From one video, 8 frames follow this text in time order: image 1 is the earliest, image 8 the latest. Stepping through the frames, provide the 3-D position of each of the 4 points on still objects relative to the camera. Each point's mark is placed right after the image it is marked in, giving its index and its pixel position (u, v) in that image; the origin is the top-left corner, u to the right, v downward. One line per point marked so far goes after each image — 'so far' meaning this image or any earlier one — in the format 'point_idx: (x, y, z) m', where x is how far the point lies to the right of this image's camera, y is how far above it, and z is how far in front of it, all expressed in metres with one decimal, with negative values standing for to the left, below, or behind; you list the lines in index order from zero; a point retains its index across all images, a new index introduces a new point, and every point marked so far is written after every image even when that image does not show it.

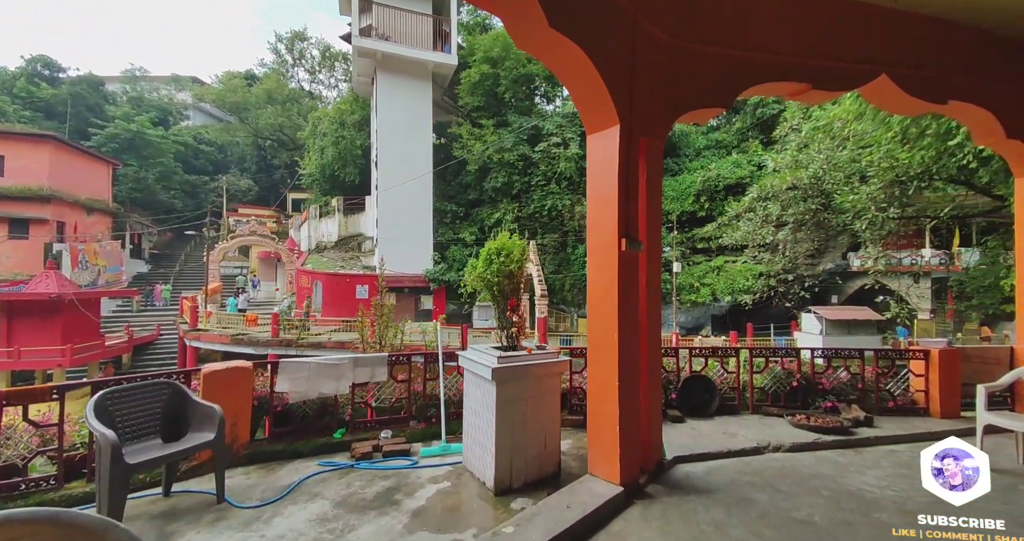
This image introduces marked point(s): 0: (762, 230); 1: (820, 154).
0: (+4.4, +0.7, +8.9) m
1: (+4.7, +1.8, +7.8) m
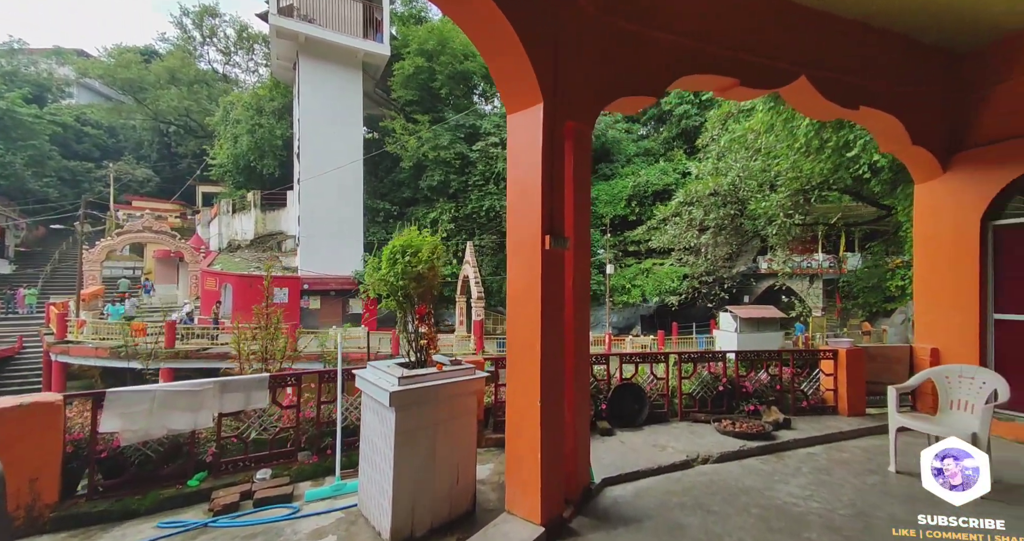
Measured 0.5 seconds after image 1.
0: (+3.3, +0.6, +9.2) m
1: (+3.6, +1.7, +8.1) m
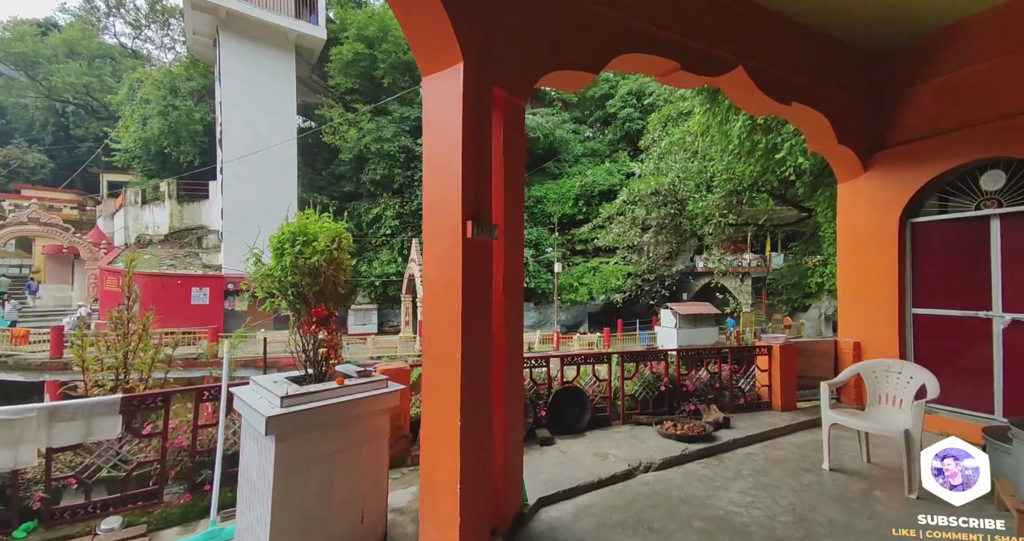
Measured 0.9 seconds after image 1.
0: (+2.3, +0.6, +9.2) m
1: (+2.7, +1.8, +8.2) m
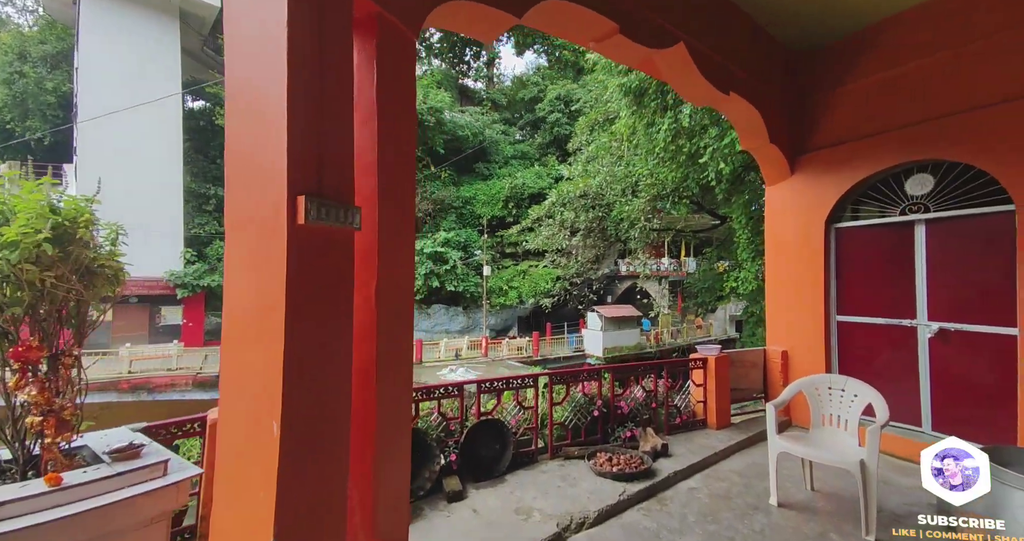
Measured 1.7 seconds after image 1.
0: (+0.9, +0.6, +9.0) m
1: (+1.5, +1.7, +8.1) m
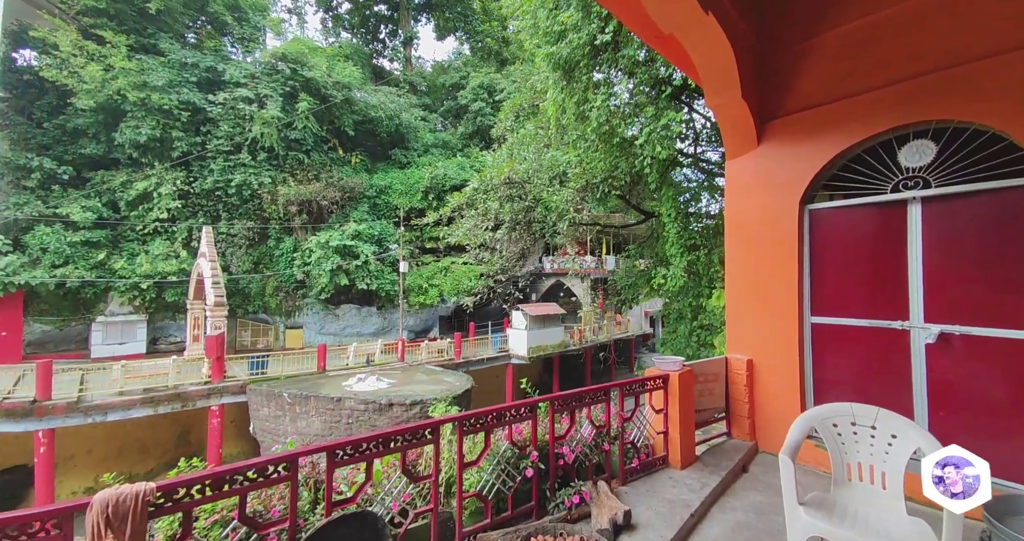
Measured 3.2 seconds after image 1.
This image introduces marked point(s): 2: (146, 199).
0: (-0.5, +0.6, +8.2) m
1: (+0.3, +1.8, +7.3) m
2: (-8.9, +1.8, +11.8) m
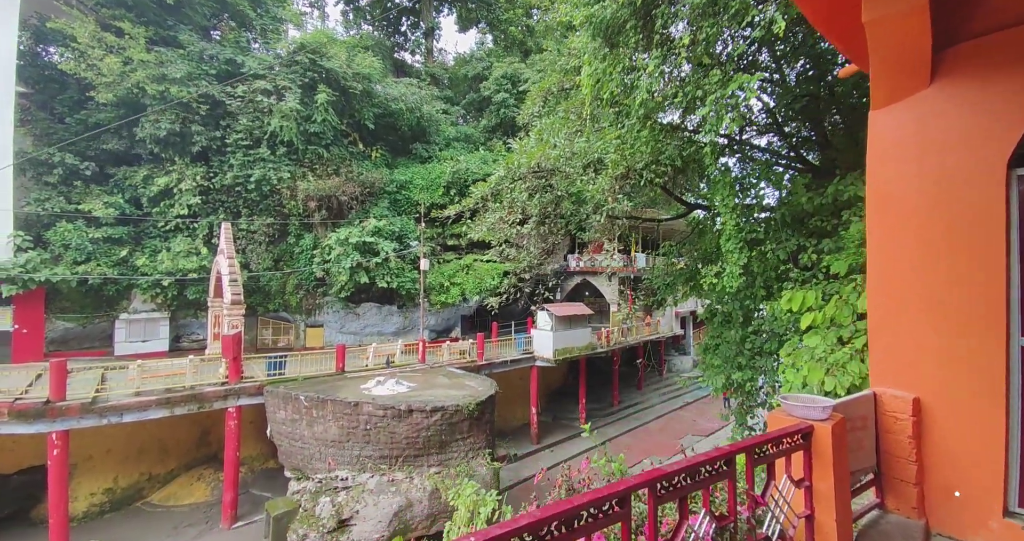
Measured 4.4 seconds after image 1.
0: (0.0, +0.7, +7.6) m
1: (+0.7, +1.8, +6.7) m
2: (-8.3, +1.8, +11.6) m
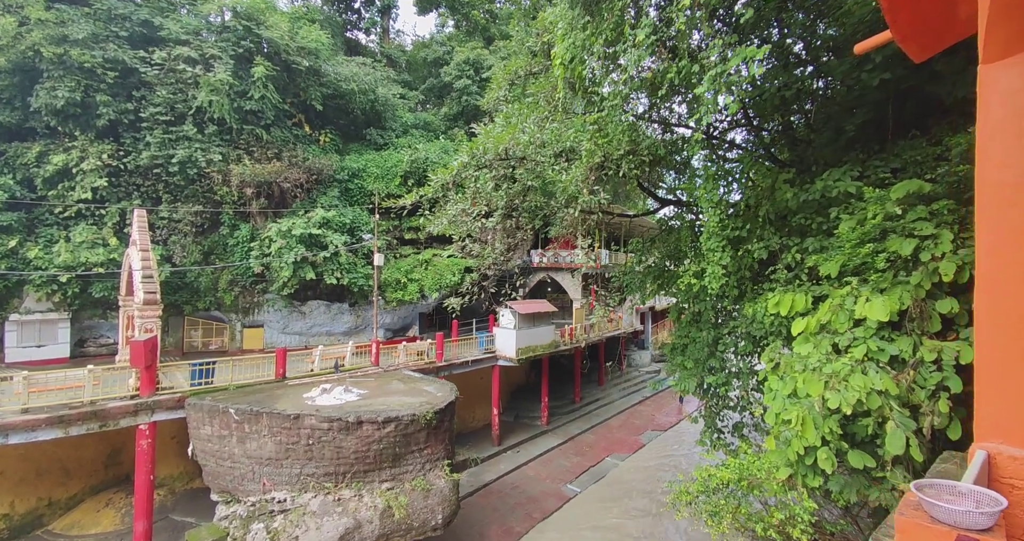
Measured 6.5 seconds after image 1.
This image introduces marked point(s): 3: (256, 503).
0: (-0.5, +0.7, +6.9) m
1: (+0.2, +1.8, +6.1) m
2: (-9.1, +2.0, +10.2) m
3: (-3.4, -3.1, +6.7) m
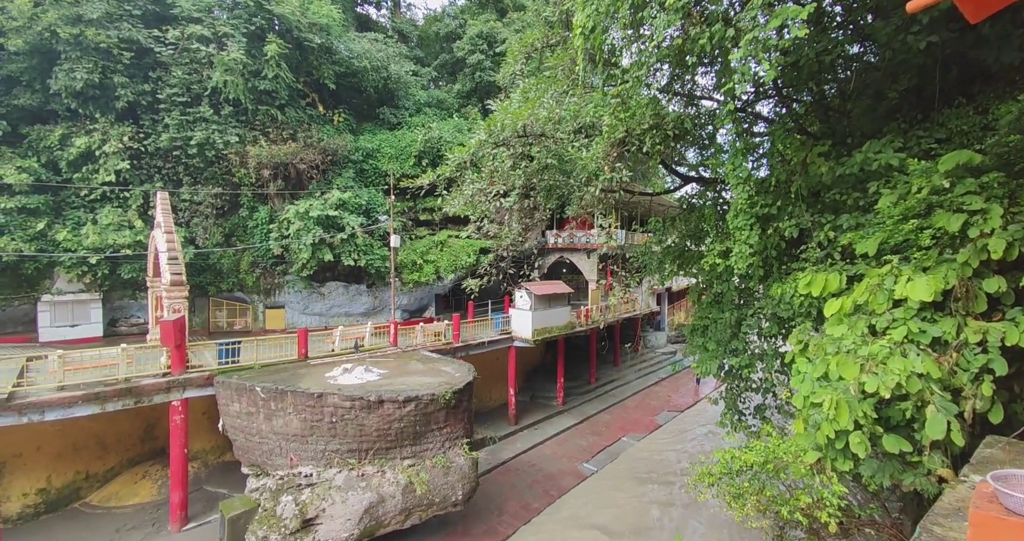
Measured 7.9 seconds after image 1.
0: (-0.3, +1.0, +6.8) m
1: (+0.5, +2.1, +5.9) m
2: (-8.8, +2.3, +10.3) m
3: (-3.2, -2.9, +6.8) m
